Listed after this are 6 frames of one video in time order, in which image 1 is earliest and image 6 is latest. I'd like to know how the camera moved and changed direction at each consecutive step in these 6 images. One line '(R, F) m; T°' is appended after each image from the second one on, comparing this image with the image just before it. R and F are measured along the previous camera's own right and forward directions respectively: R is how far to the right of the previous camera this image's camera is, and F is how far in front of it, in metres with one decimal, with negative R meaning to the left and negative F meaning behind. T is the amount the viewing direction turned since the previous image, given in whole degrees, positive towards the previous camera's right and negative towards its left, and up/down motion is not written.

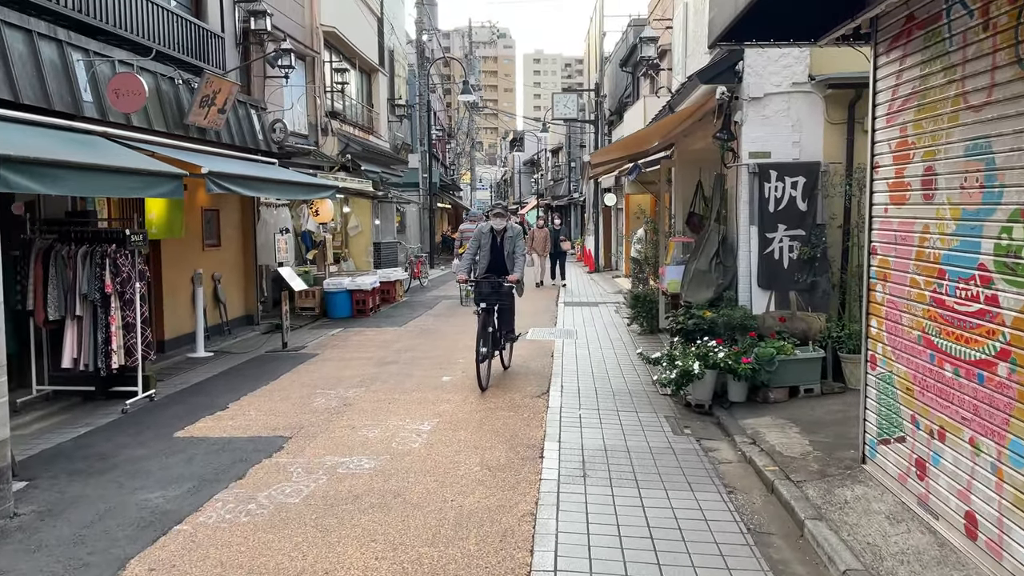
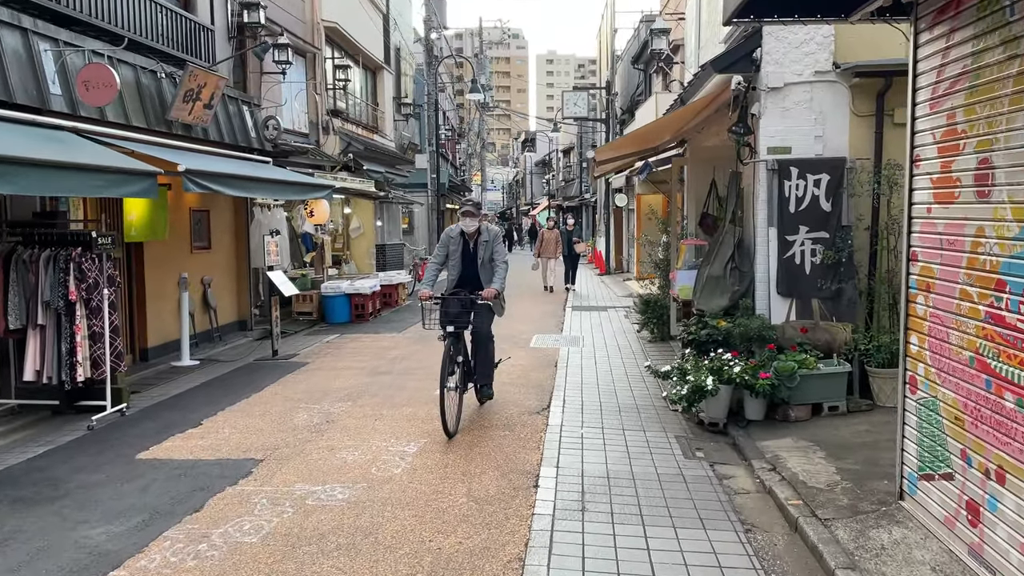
(+0.1, +0.5) m; -1°
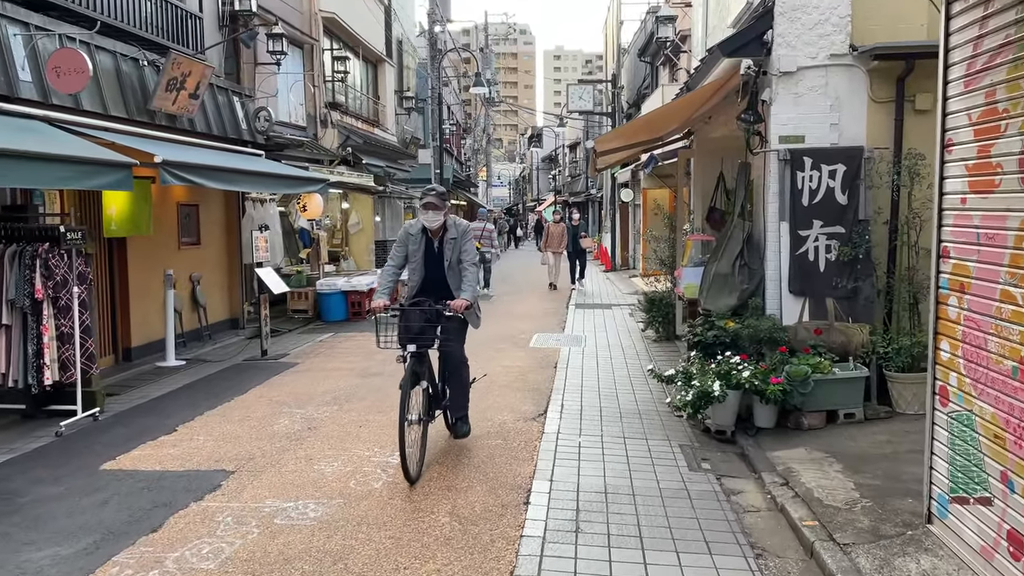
(+0.1, +0.4) m; -1°
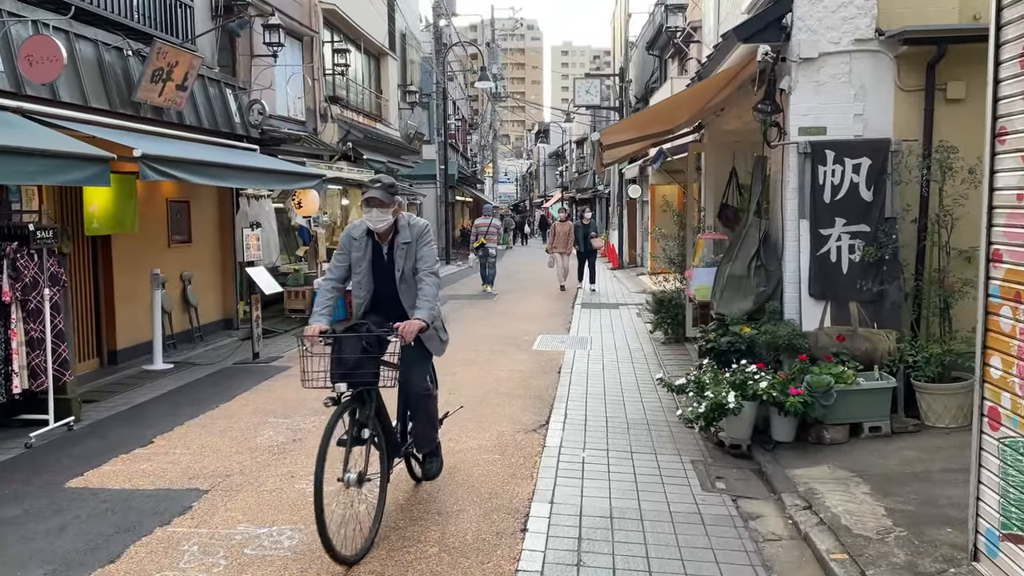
(+0.1, +0.4) m; -1°
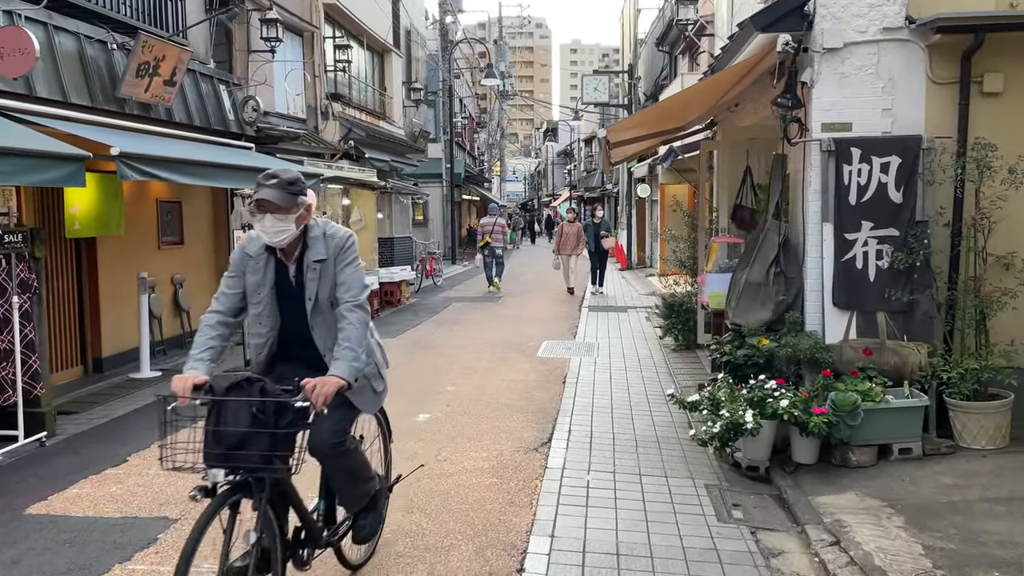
(+0.1, +0.4) m; -1°
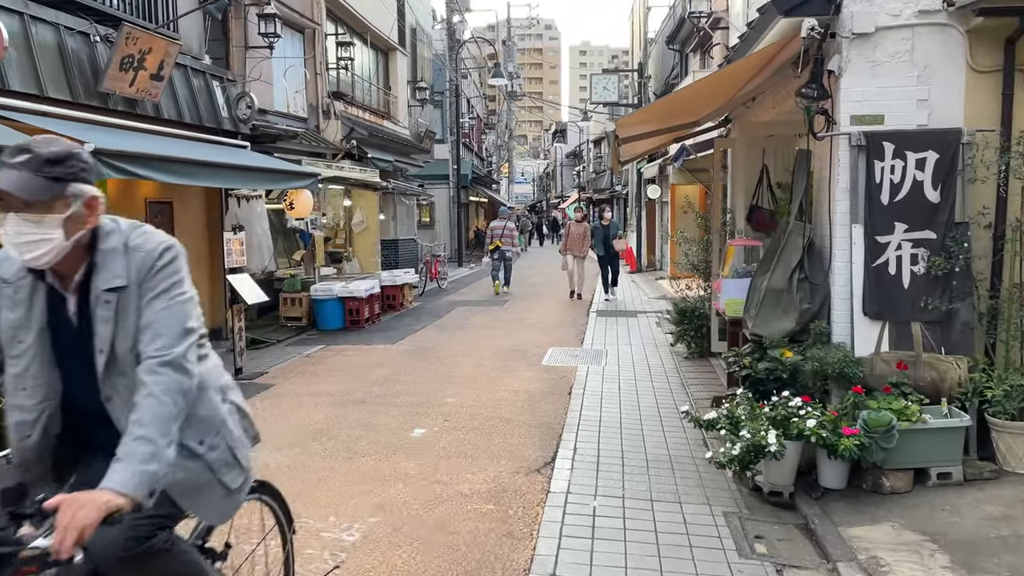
(+0.1, +0.4) m; -1°
